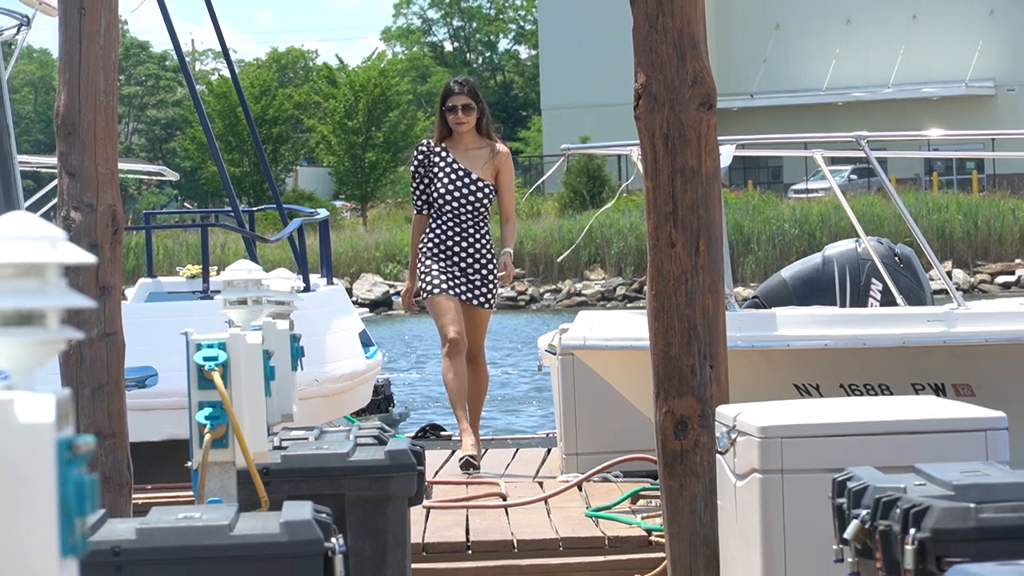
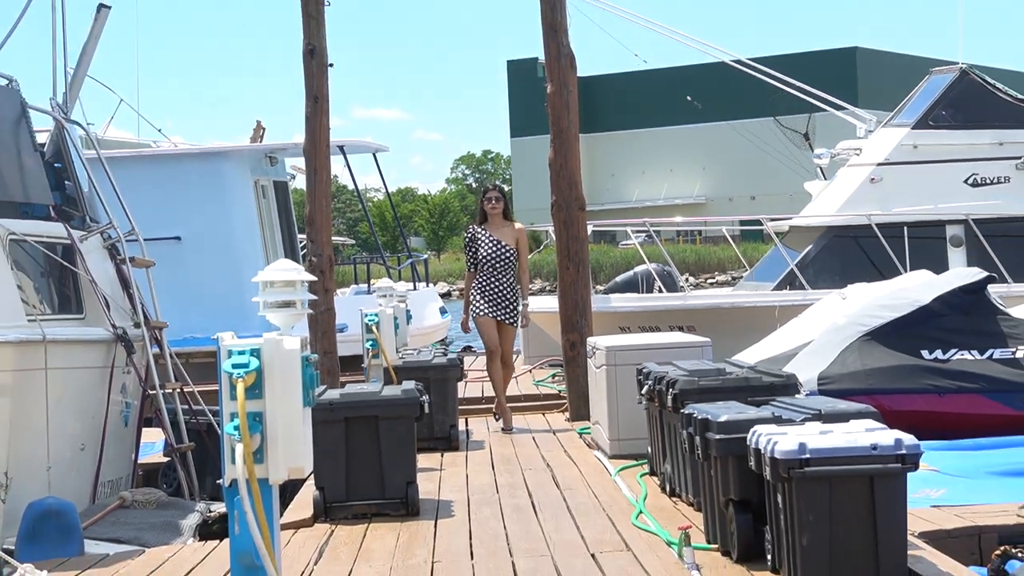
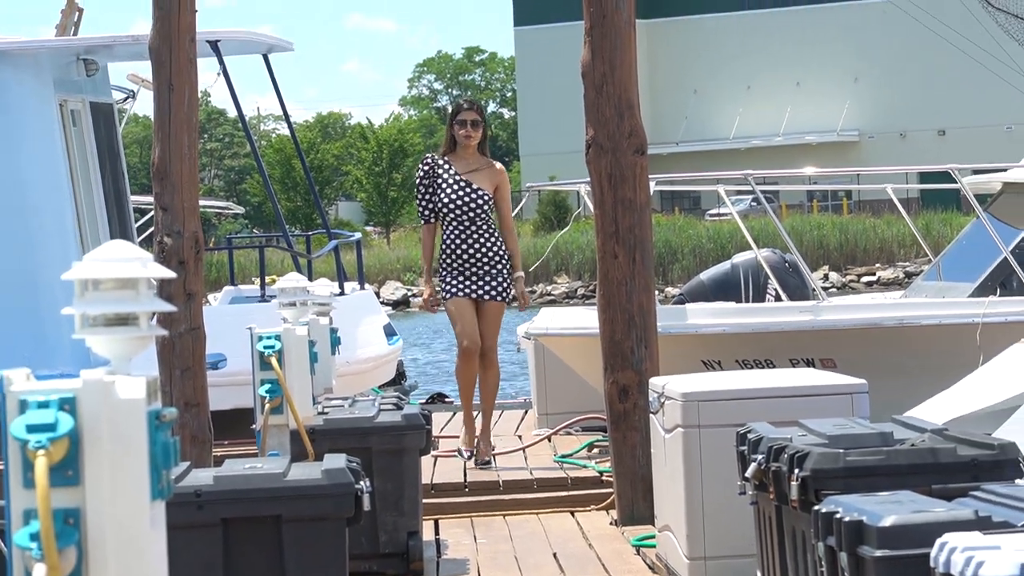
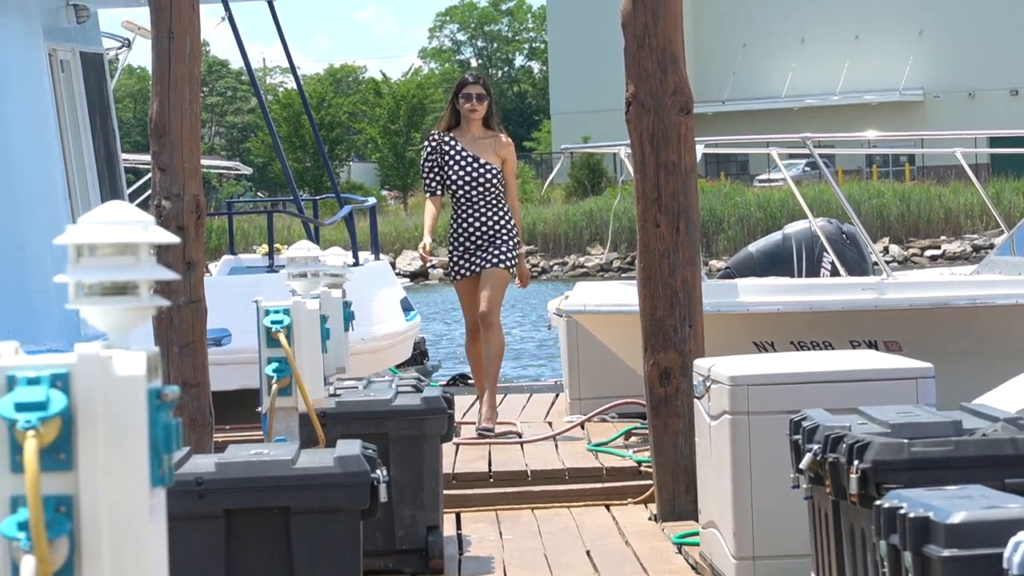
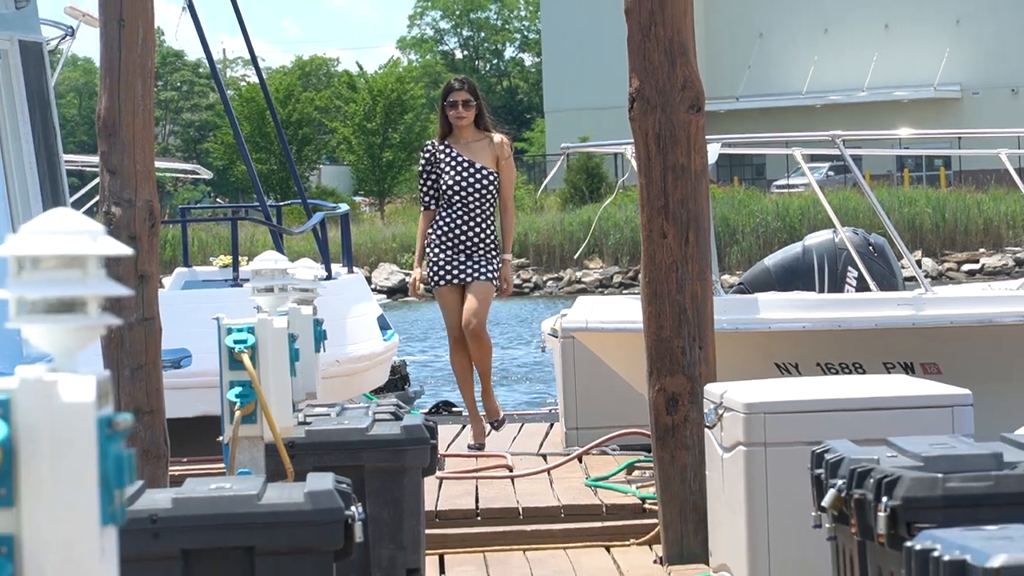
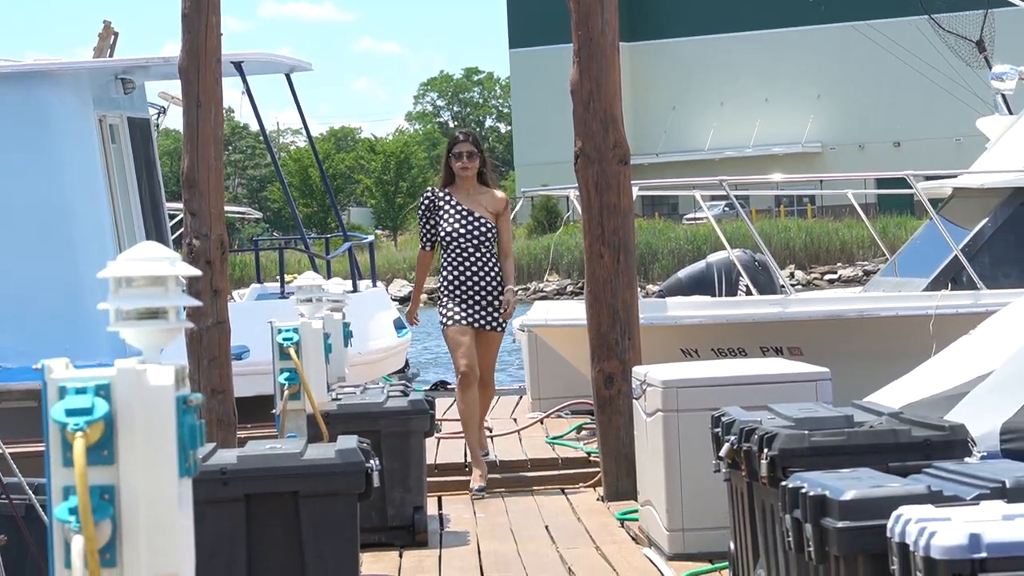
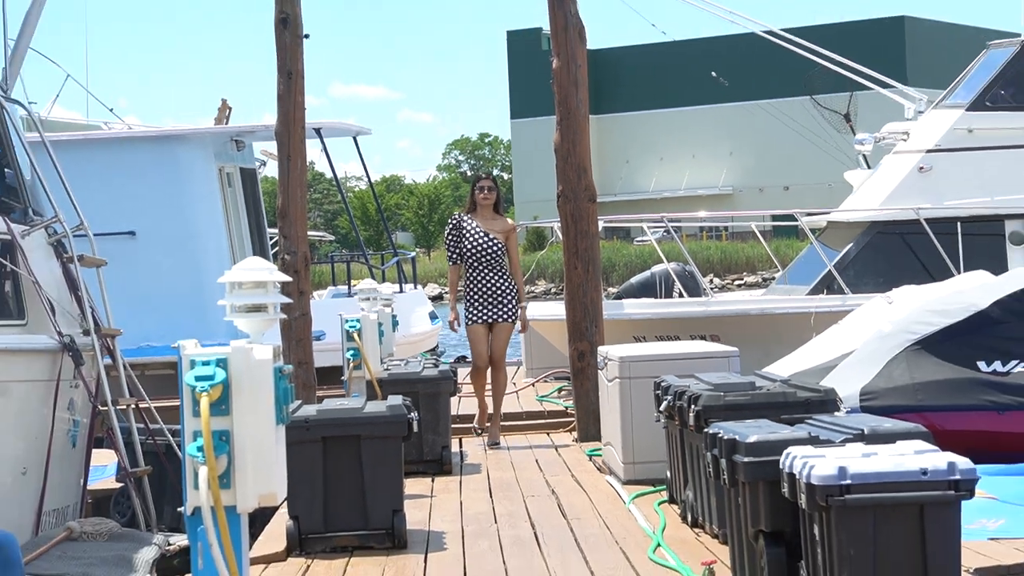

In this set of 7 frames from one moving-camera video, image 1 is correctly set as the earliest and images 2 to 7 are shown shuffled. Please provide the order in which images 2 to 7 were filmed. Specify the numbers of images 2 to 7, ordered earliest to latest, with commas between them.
5, 4, 3, 6, 7, 2
